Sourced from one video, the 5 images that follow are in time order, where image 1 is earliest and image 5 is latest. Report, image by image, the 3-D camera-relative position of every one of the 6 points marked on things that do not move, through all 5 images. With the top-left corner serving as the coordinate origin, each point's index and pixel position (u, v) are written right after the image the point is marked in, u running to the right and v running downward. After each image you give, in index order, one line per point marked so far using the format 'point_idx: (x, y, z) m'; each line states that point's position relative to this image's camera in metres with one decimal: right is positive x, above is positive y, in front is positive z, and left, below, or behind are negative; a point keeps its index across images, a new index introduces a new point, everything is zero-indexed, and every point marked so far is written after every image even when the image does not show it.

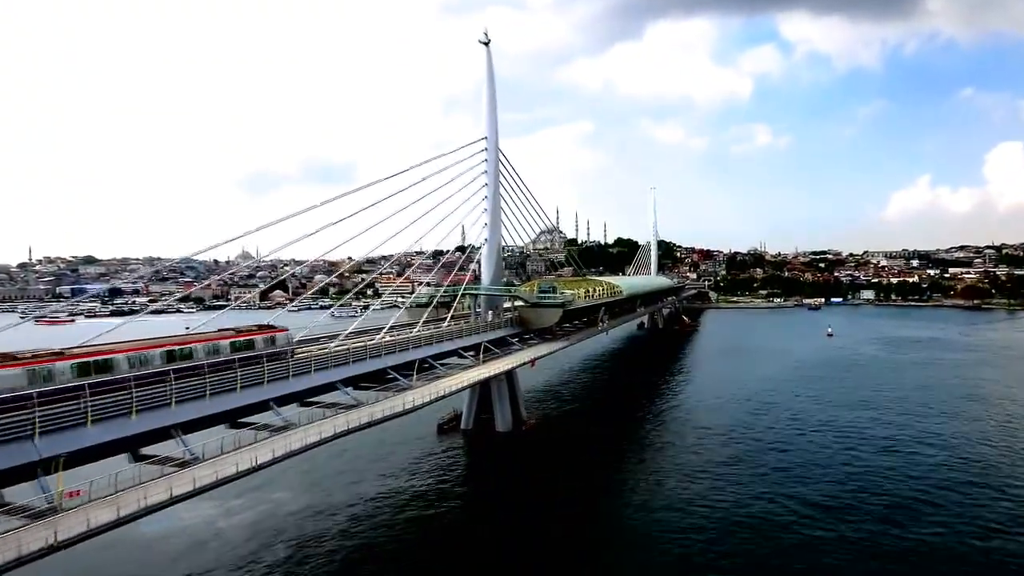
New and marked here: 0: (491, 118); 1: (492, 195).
0: (-0.7, +5.4, +19.9) m
1: (-0.6, +3.0, +19.6) m
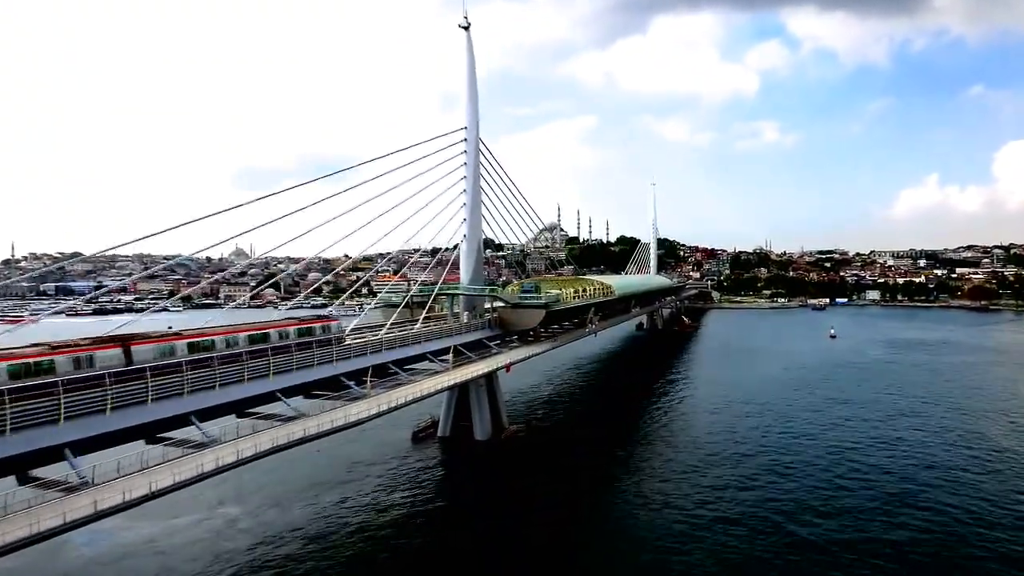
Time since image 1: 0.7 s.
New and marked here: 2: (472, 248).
0: (-1.2, +5.4, +19.1) m
1: (-1.2, +3.0, +18.7) m
2: (-1.2, +1.2, +18.6) m
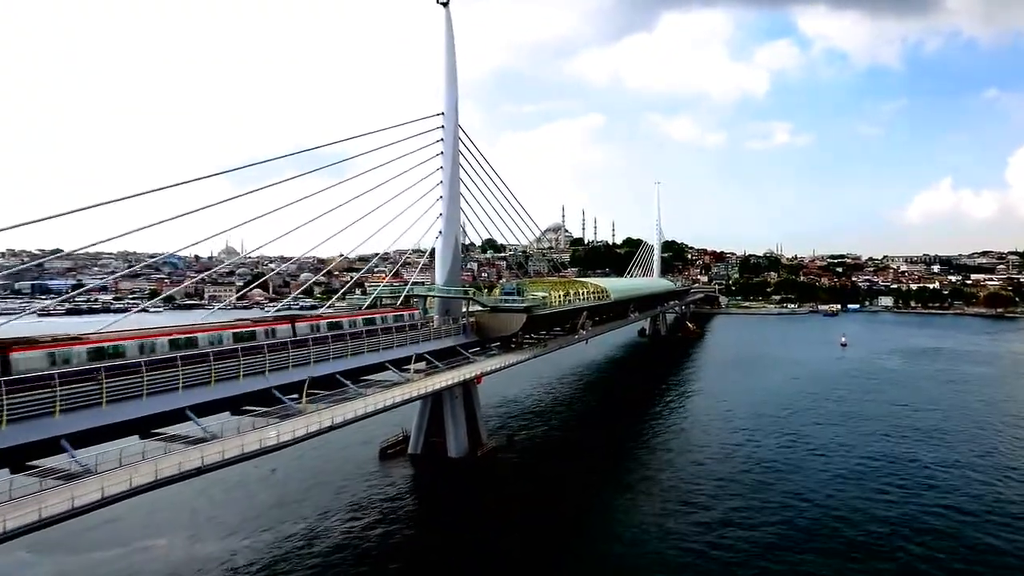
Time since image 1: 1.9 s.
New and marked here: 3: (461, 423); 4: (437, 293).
0: (-1.7, +5.4, +17.5) m
1: (-1.7, +2.9, +17.2) m
2: (-1.7, +1.1, +17.0) m
3: (-1.4, -3.7, +17.4) m
4: (-2.0, -0.2, +16.4) m
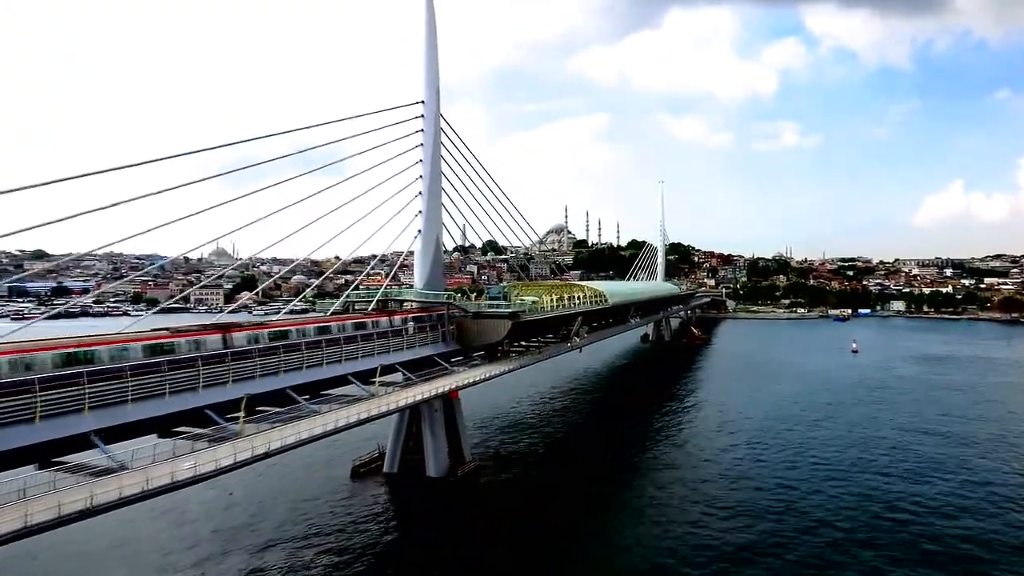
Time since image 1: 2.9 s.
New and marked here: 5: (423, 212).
0: (-2.1, +5.3, +16.1) m
1: (-2.0, +2.9, +15.8) m
2: (-2.0, +1.0, +15.6) m
3: (-1.8, -3.7, +15.9) m
4: (-2.3, -0.2, +15.0) m
5: (-2.2, +1.8, +15.5) m
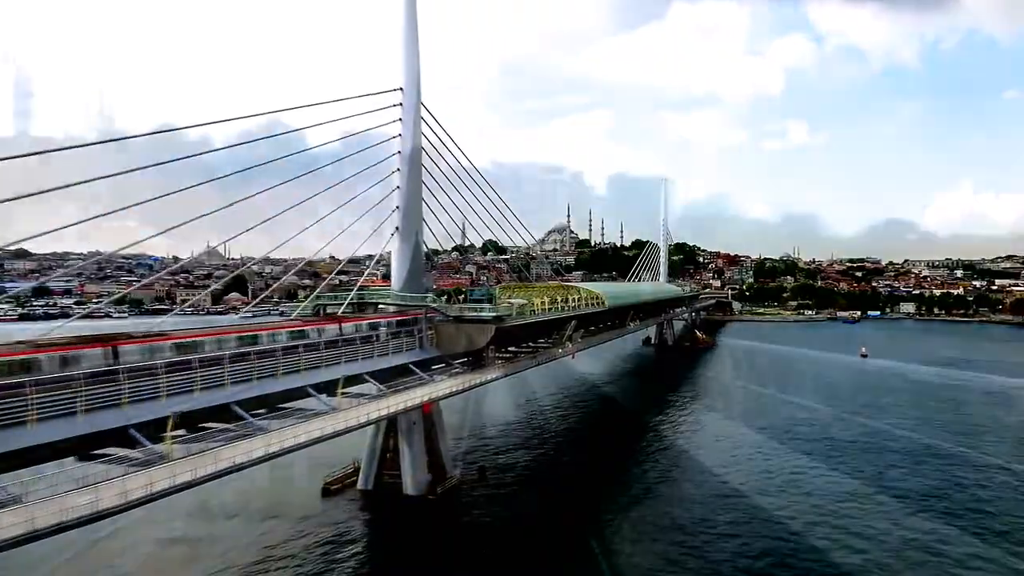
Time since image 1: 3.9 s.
0: (-2.4, +5.2, +14.9) m
1: (-2.4, +2.8, +14.5) m
2: (-2.4, +1.0, +14.3) m
3: (-2.1, -3.8, +14.7) m
4: (-2.7, -0.3, +13.8) m
5: (-2.5, +1.8, +14.2) m
